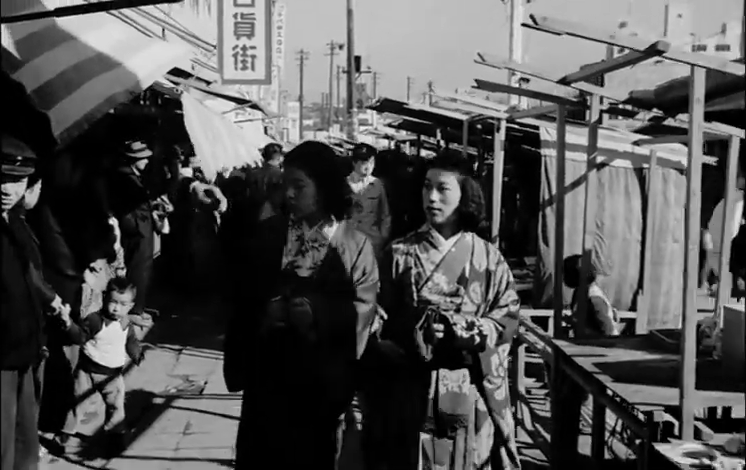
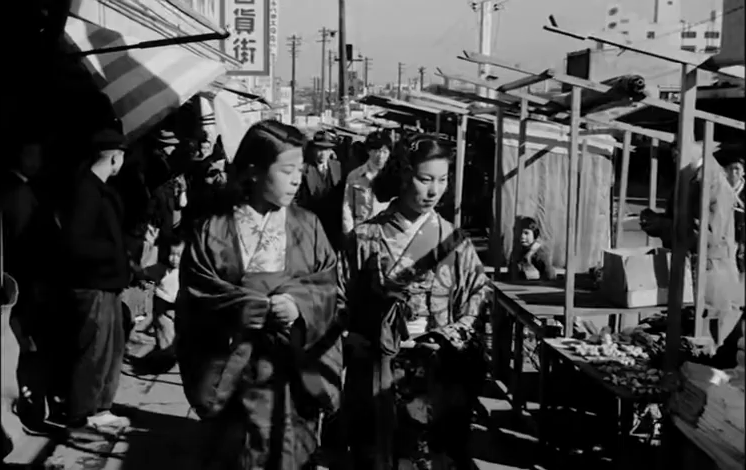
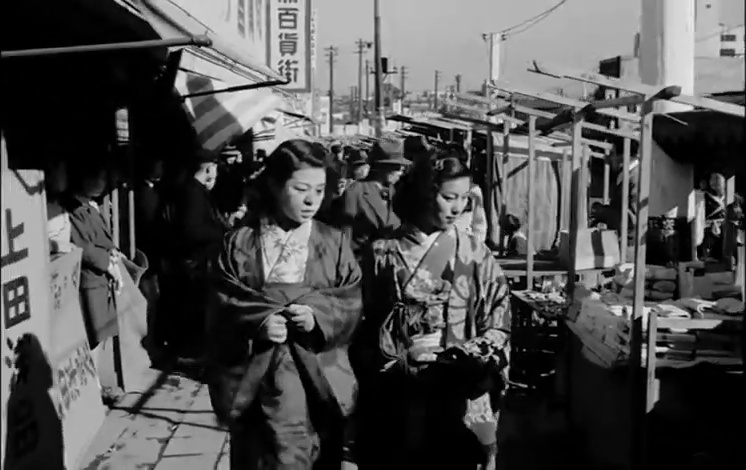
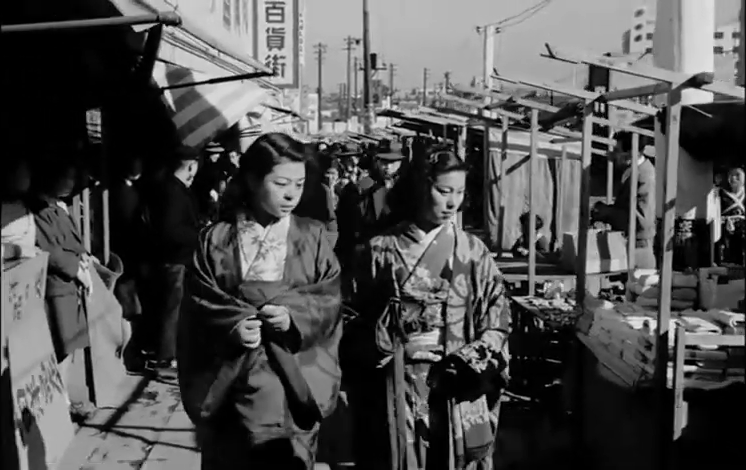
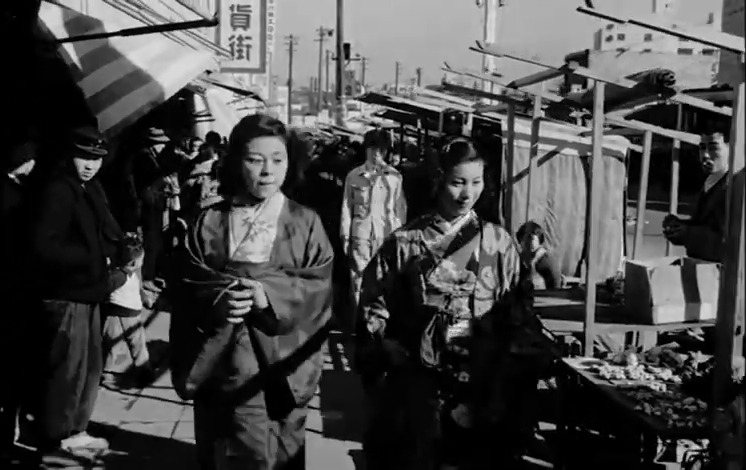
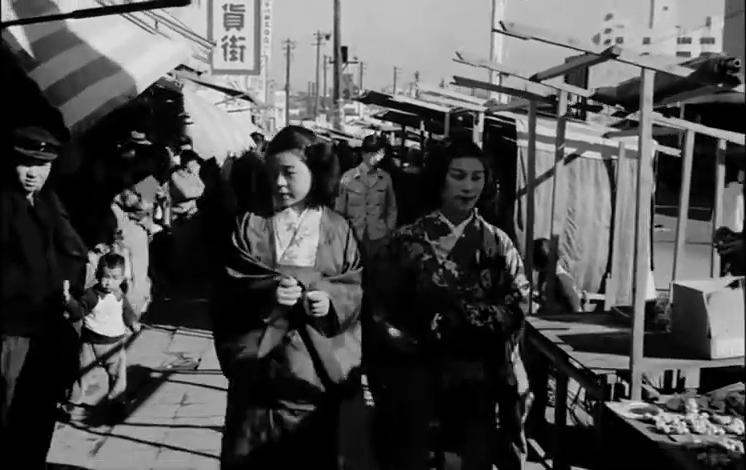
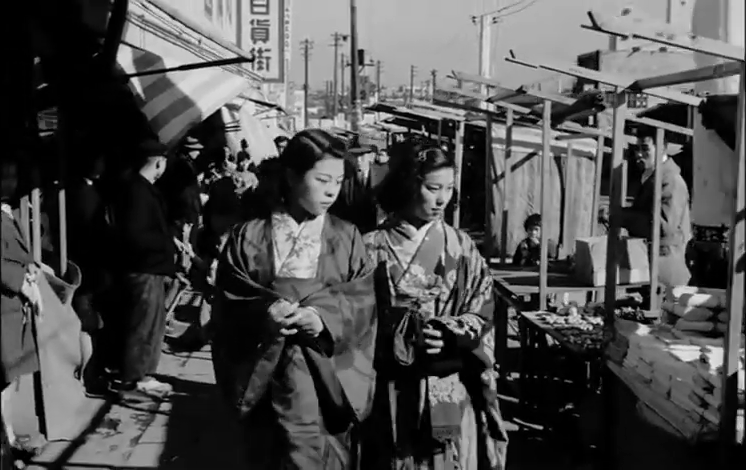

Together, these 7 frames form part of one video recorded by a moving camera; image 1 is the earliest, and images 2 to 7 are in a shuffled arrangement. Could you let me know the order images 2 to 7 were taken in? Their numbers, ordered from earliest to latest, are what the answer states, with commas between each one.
6, 5, 2, 7, 4, 3
